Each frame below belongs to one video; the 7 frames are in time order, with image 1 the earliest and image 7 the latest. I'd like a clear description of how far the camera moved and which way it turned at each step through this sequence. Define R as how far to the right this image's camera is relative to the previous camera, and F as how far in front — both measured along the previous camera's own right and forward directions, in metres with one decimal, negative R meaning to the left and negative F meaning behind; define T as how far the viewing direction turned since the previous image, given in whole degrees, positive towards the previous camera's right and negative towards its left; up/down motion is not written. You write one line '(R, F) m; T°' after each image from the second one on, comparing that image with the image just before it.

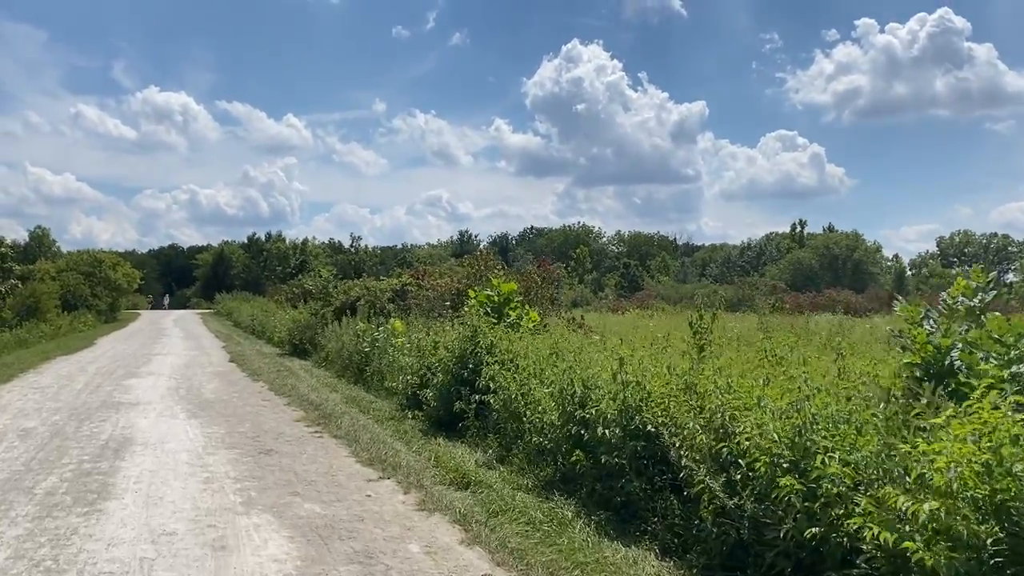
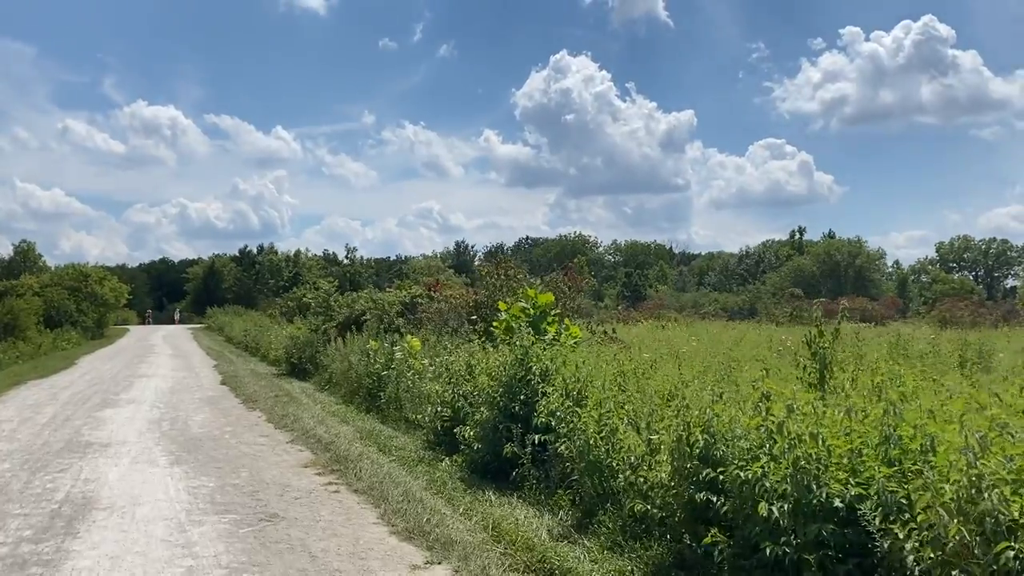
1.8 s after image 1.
(-0.7, +2.1) m; +1°
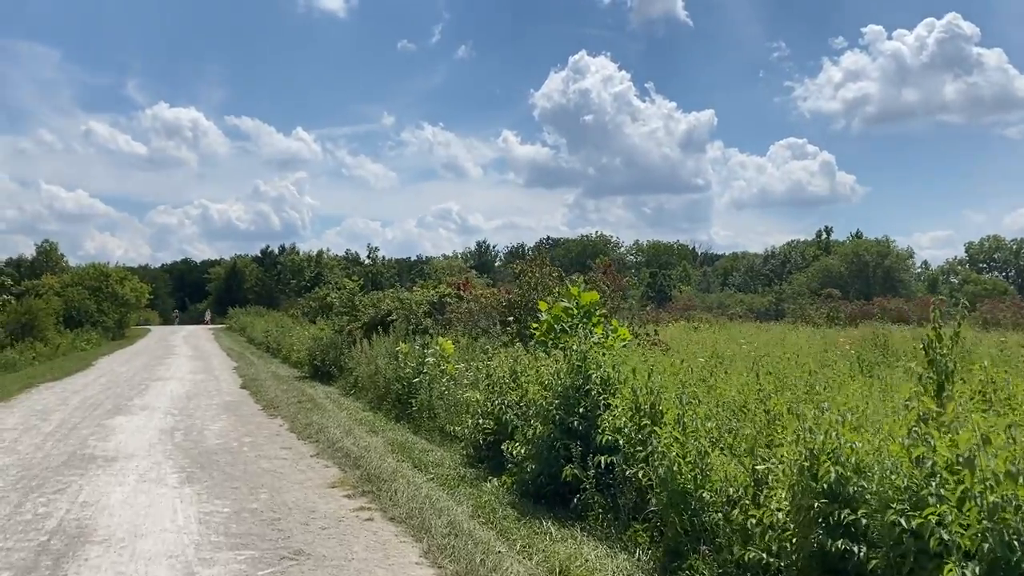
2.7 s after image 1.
(-0.3, +1.1) m; -1°
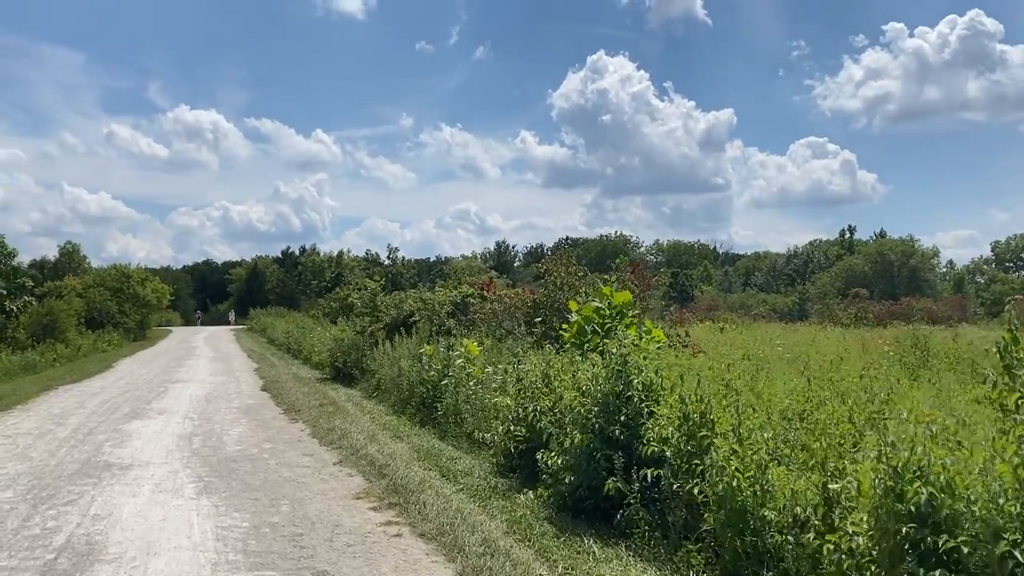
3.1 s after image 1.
(-0.1, +0.5) m; -1°
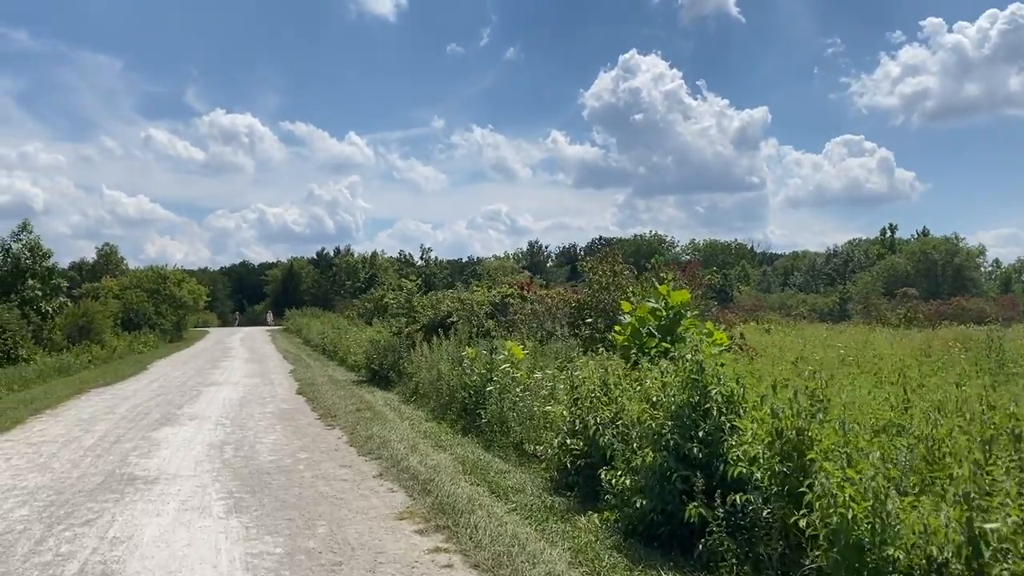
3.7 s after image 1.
(-0.2, +0.8) m; -2°
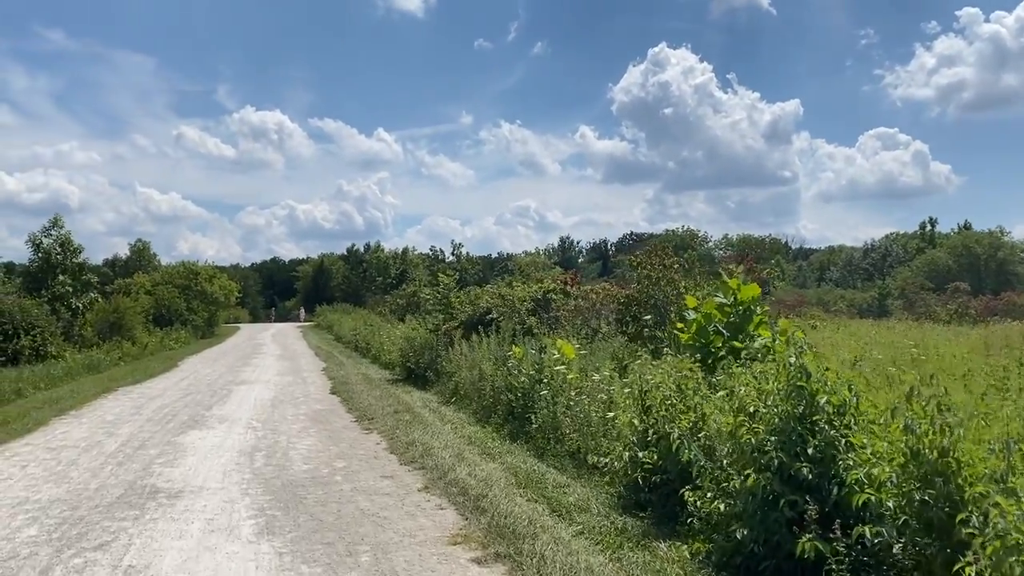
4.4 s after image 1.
(-0.3, +0.9) m; -2°
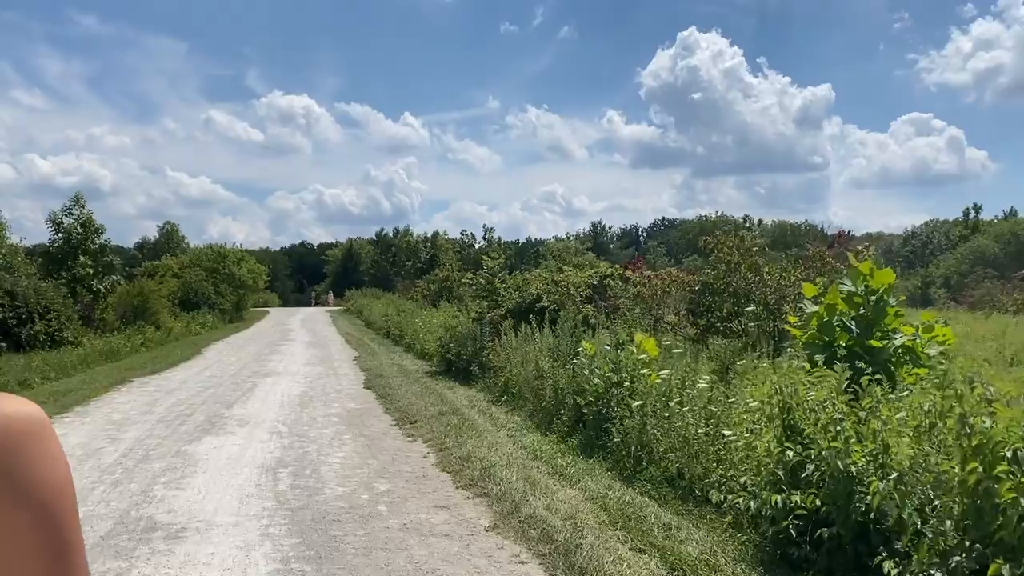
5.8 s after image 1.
(-0.5, +1.8) m; -2°
